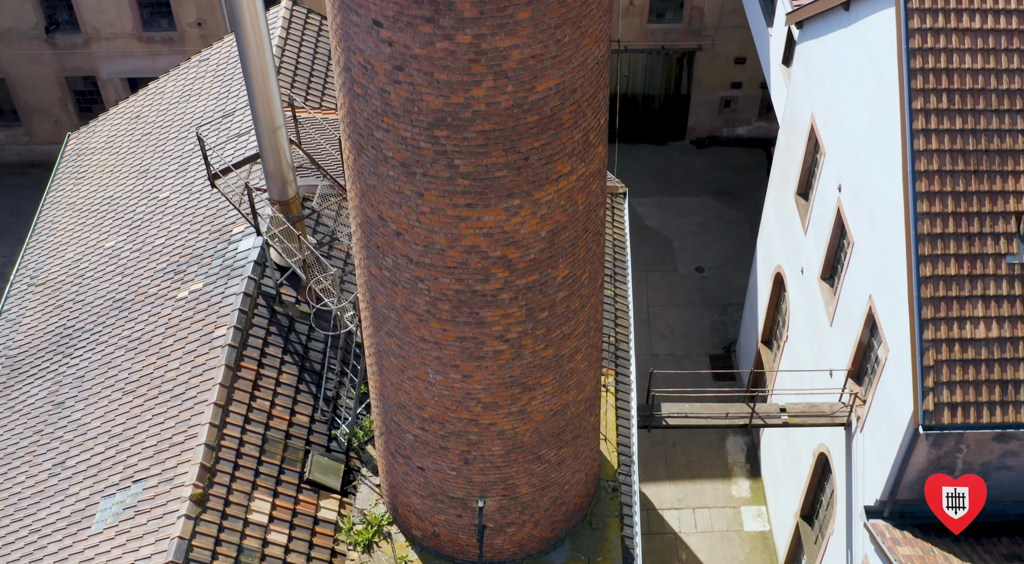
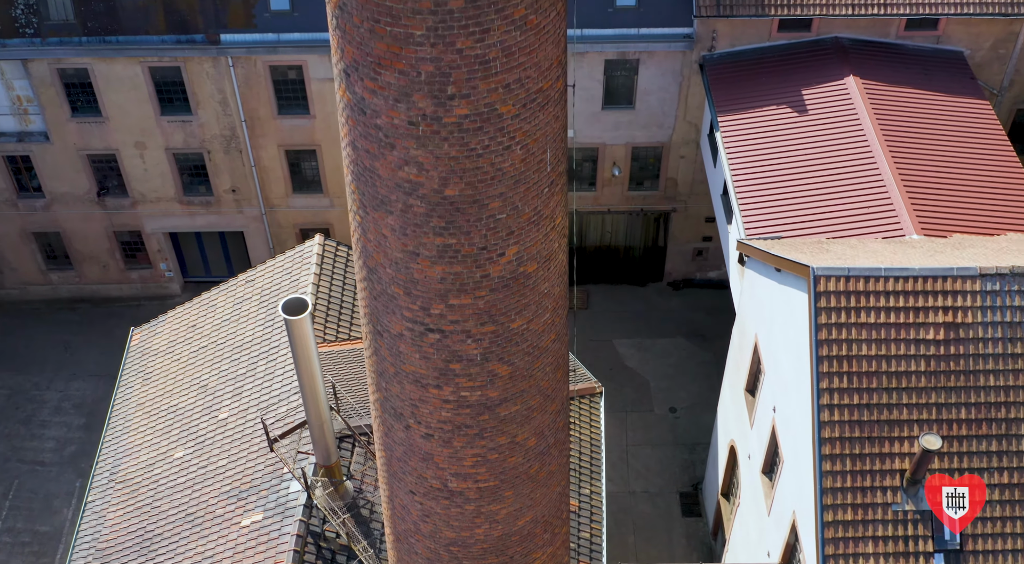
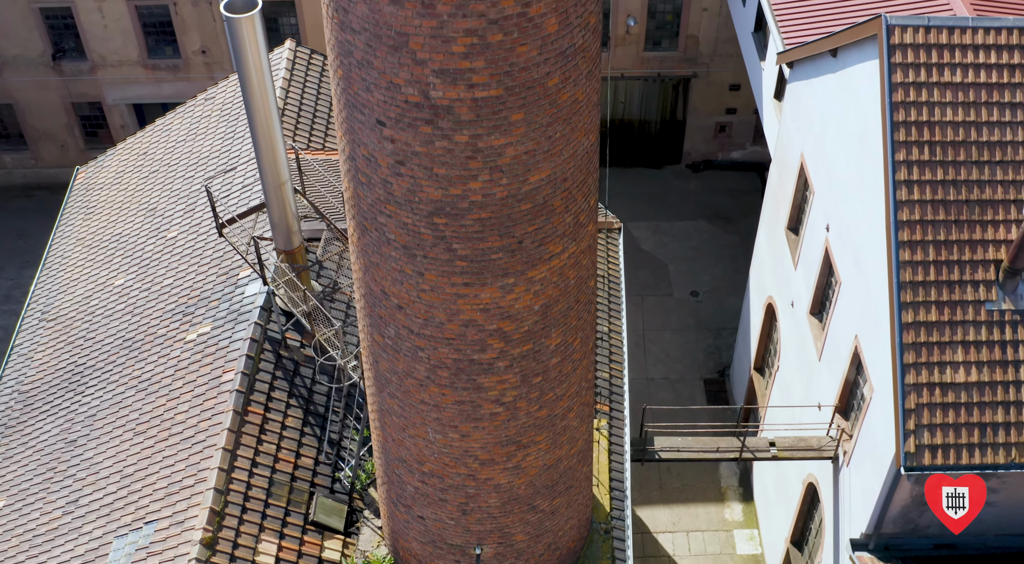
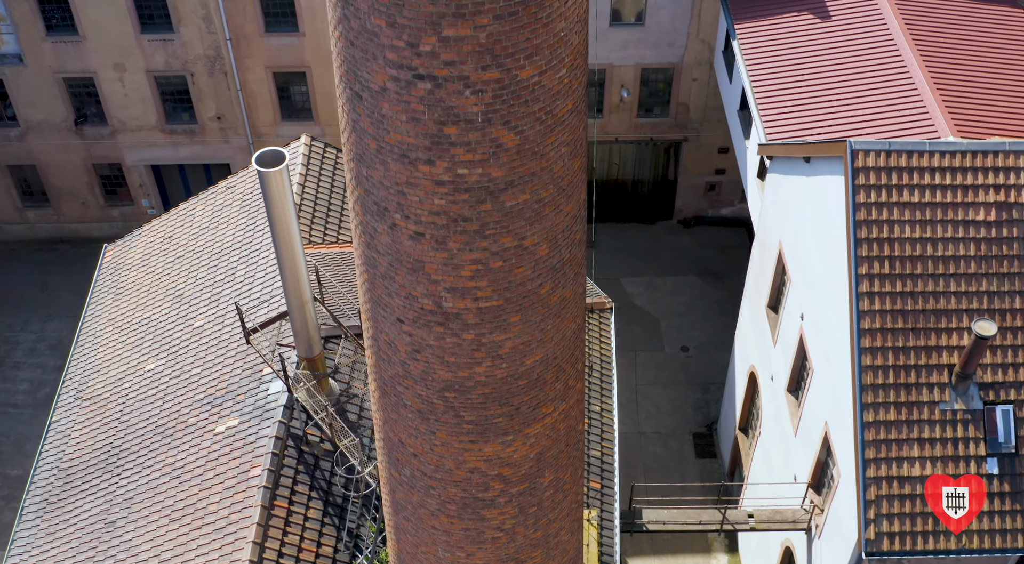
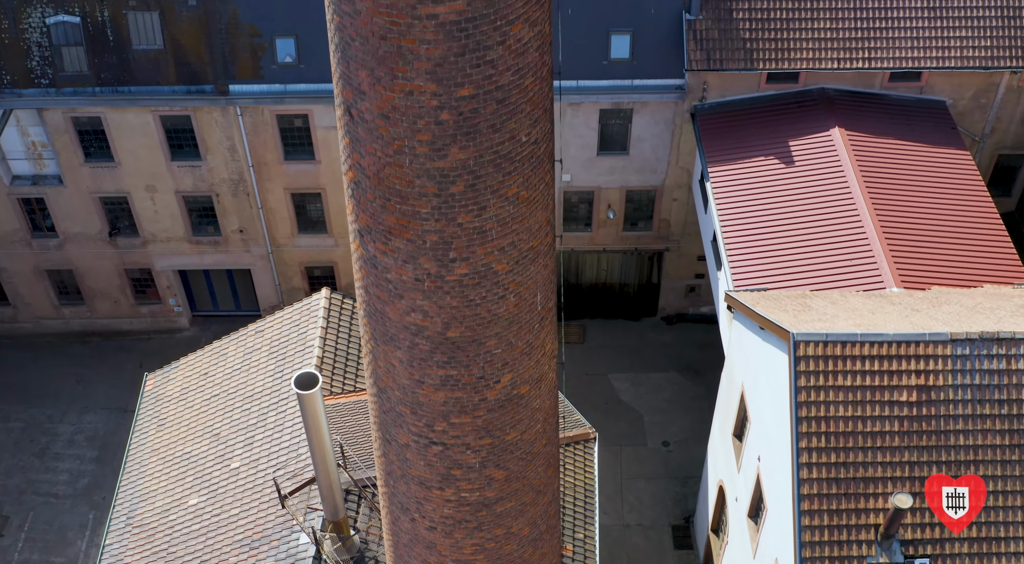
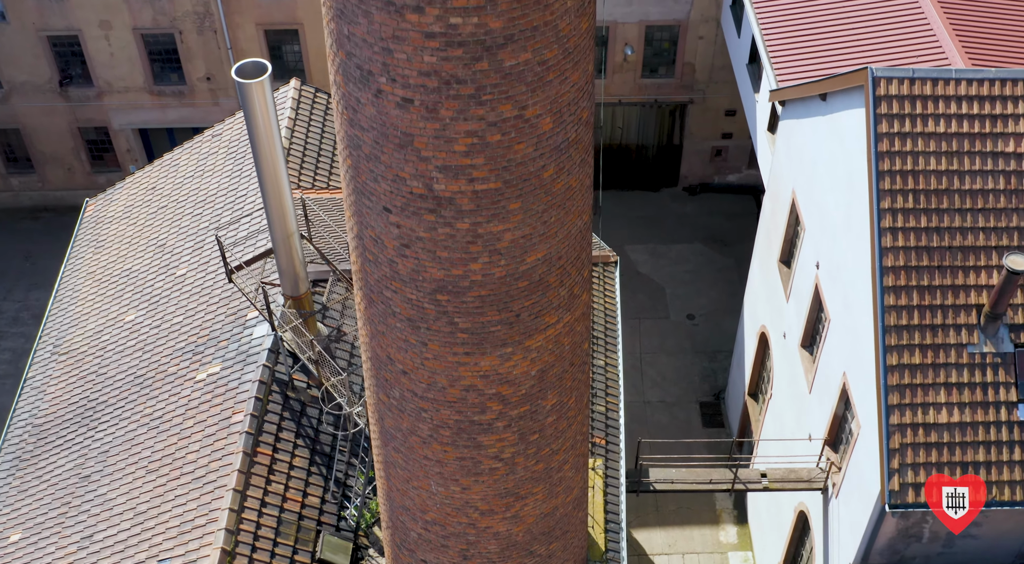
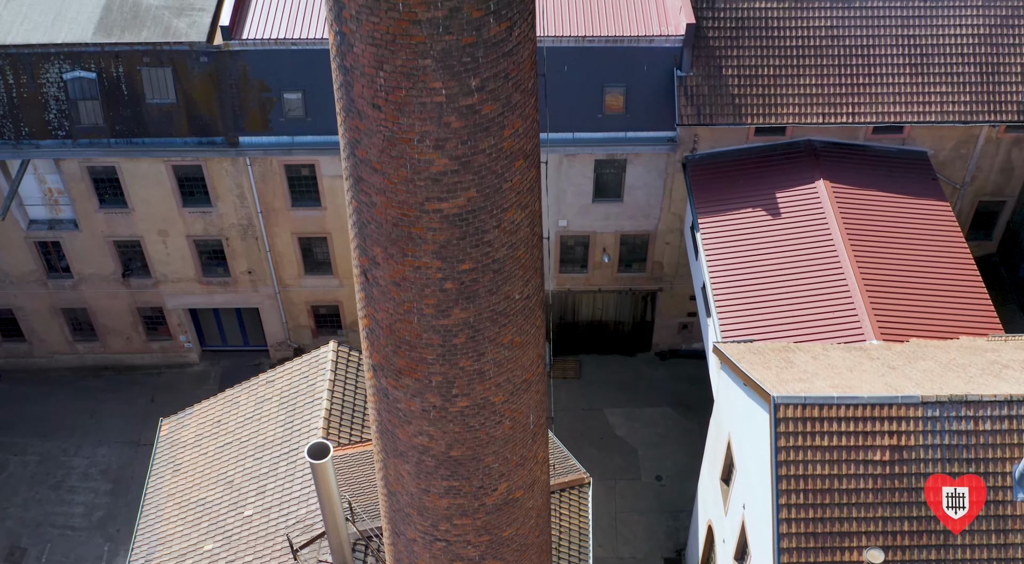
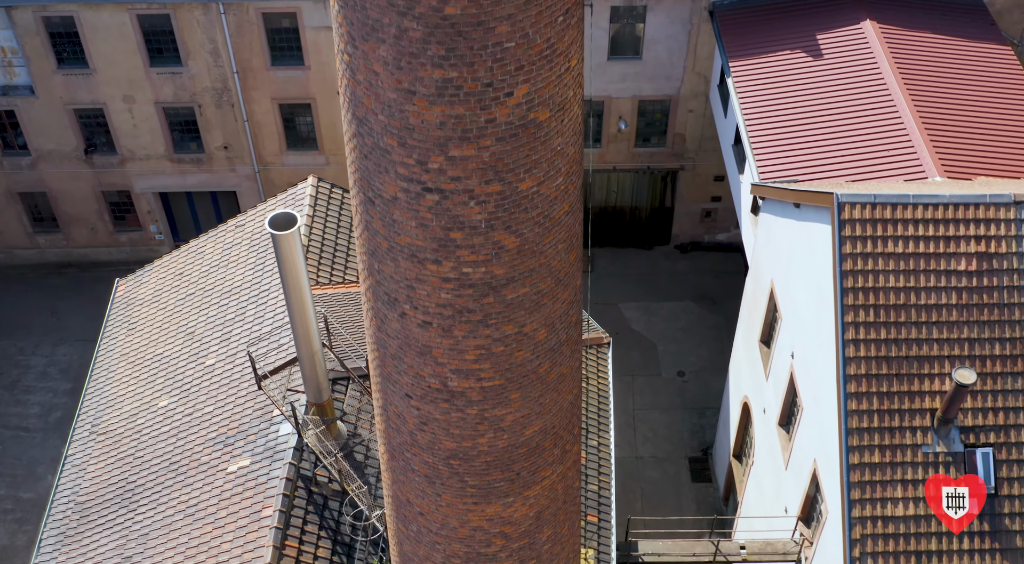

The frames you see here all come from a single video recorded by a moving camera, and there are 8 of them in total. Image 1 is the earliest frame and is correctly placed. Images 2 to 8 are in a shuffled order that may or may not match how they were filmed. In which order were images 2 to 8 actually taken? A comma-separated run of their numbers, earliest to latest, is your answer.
3, 6, 4, 8, 2, 5, 7
